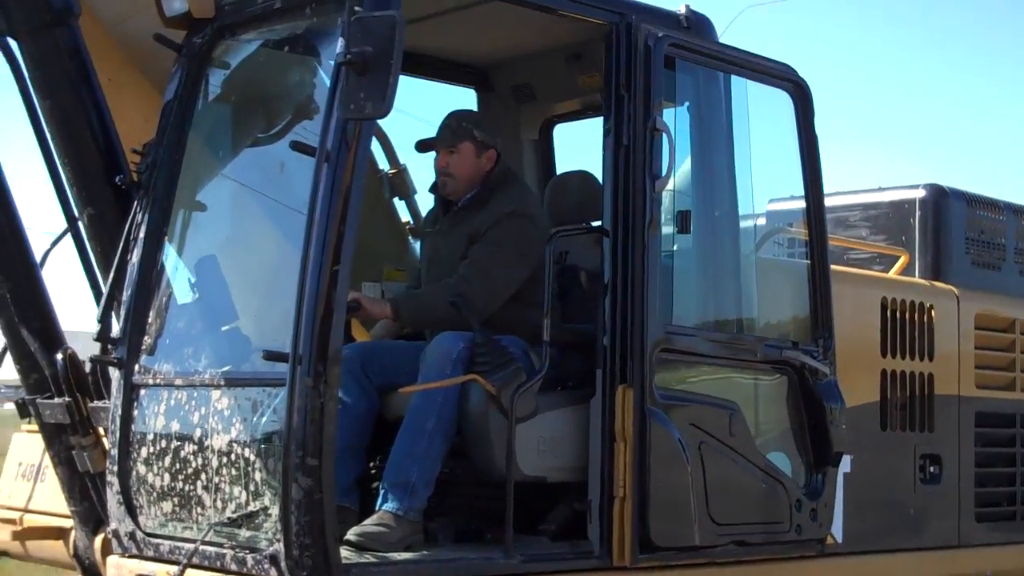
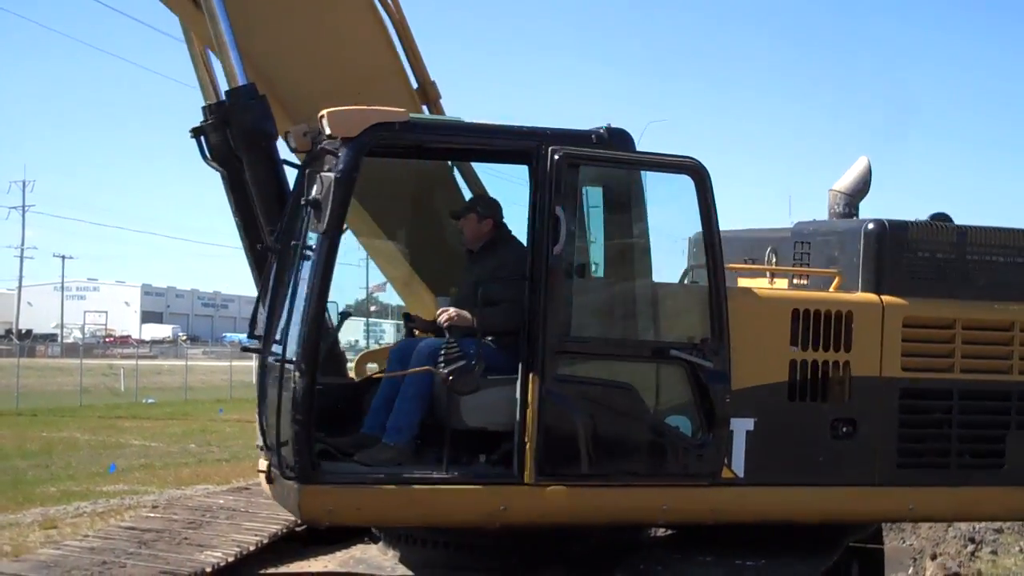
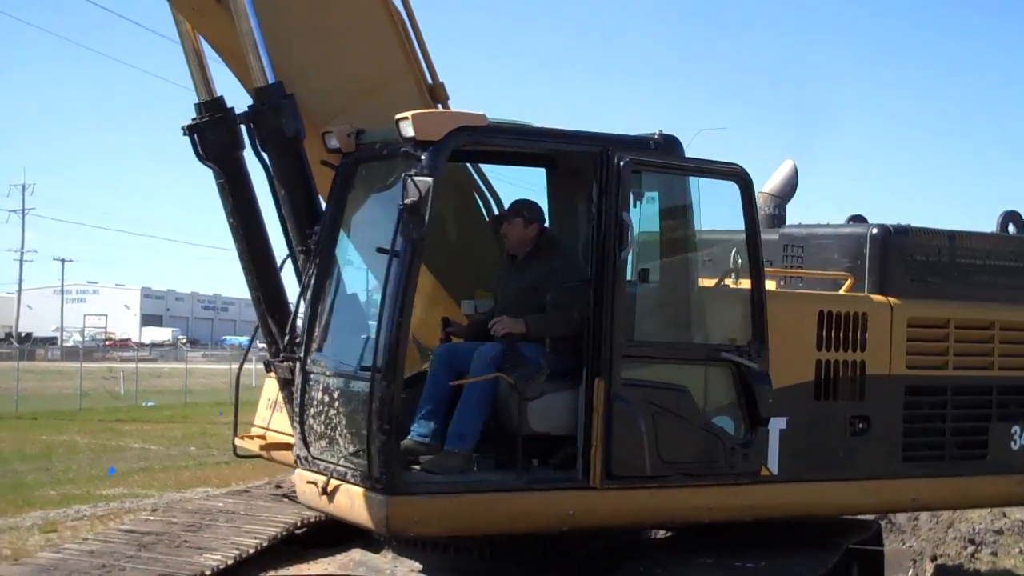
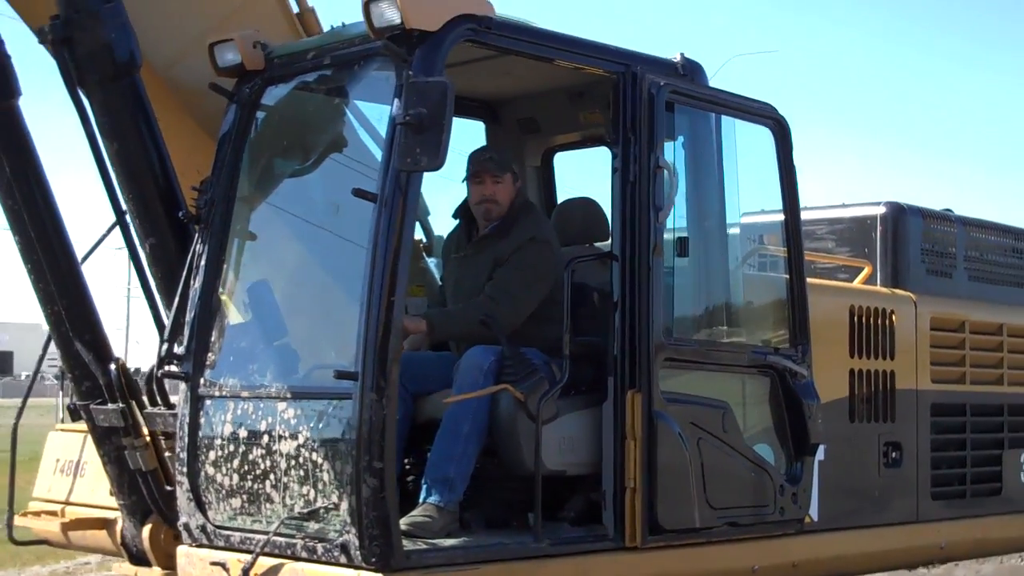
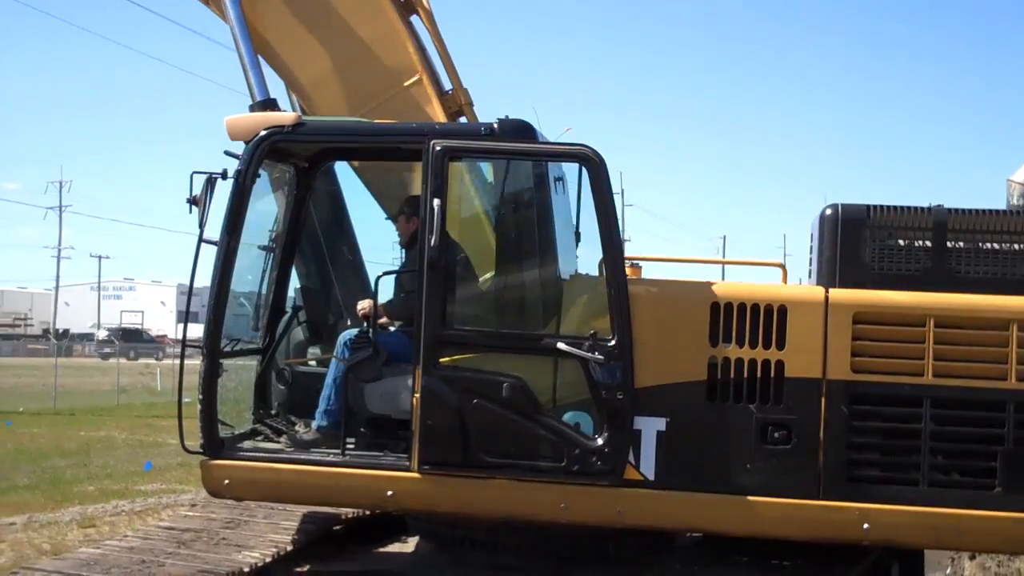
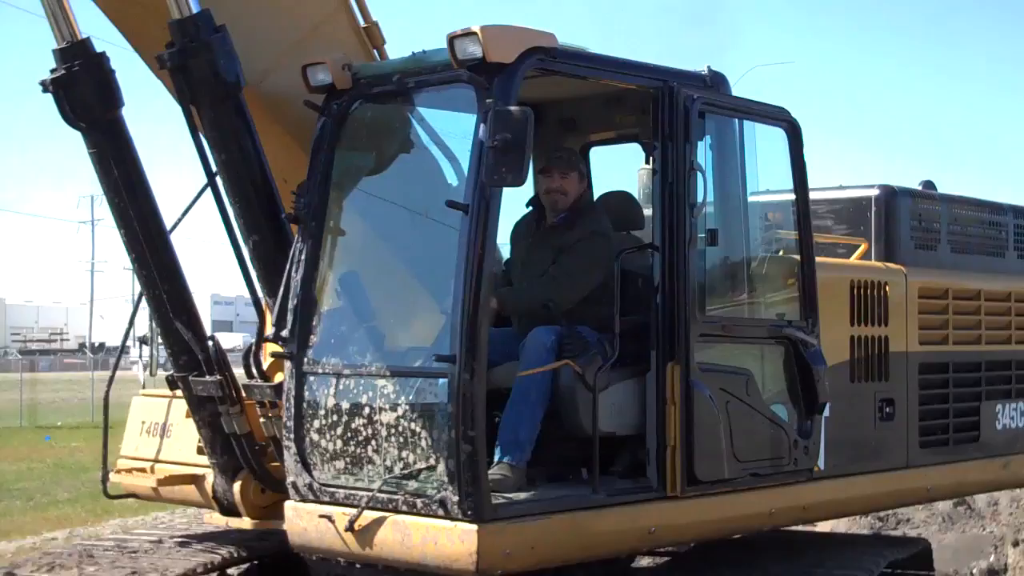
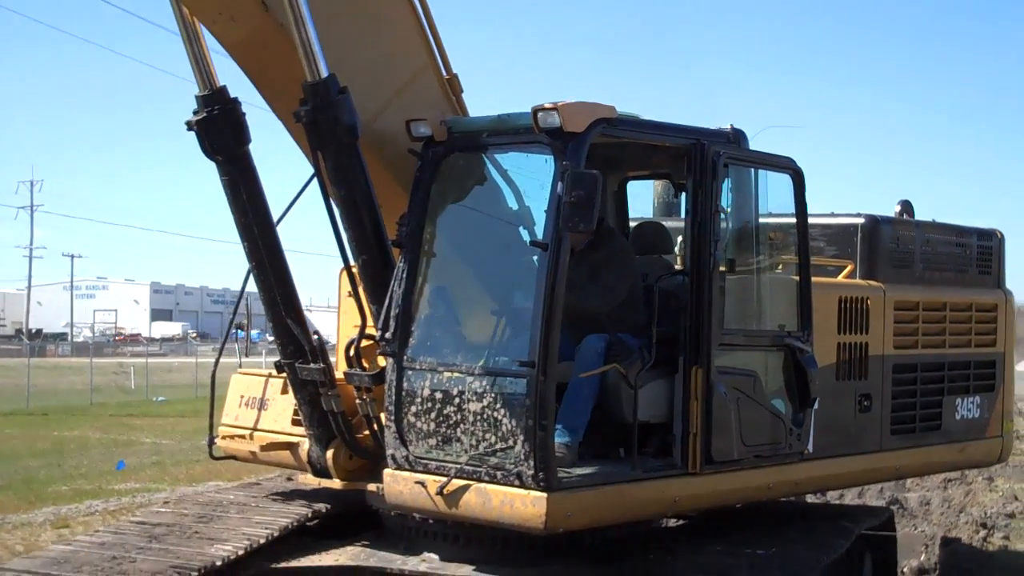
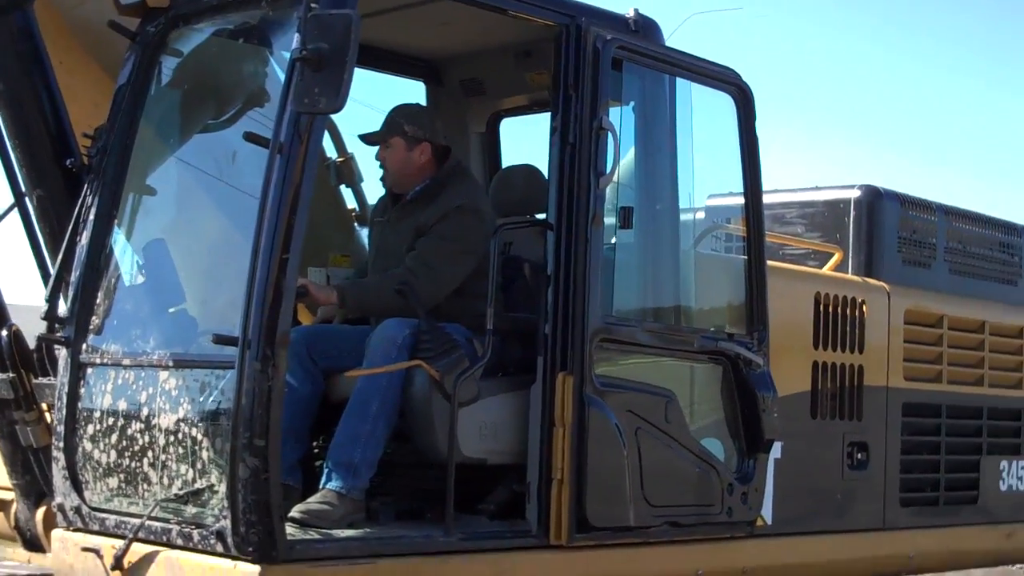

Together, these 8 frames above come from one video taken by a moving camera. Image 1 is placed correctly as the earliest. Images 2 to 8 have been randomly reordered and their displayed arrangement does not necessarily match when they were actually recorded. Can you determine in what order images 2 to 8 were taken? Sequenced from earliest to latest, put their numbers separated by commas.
8, 4, 6, 7, 3, 2, 5
